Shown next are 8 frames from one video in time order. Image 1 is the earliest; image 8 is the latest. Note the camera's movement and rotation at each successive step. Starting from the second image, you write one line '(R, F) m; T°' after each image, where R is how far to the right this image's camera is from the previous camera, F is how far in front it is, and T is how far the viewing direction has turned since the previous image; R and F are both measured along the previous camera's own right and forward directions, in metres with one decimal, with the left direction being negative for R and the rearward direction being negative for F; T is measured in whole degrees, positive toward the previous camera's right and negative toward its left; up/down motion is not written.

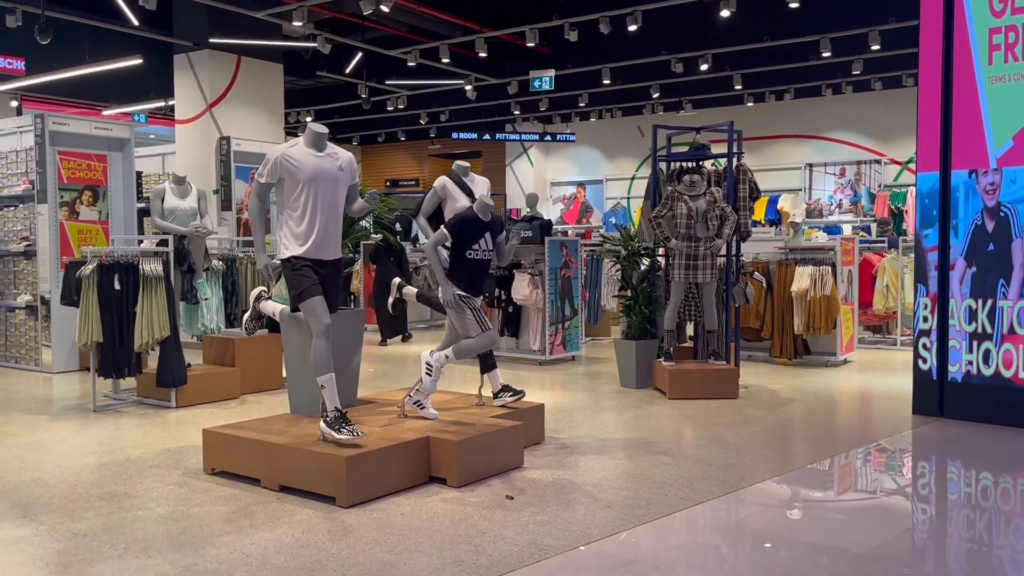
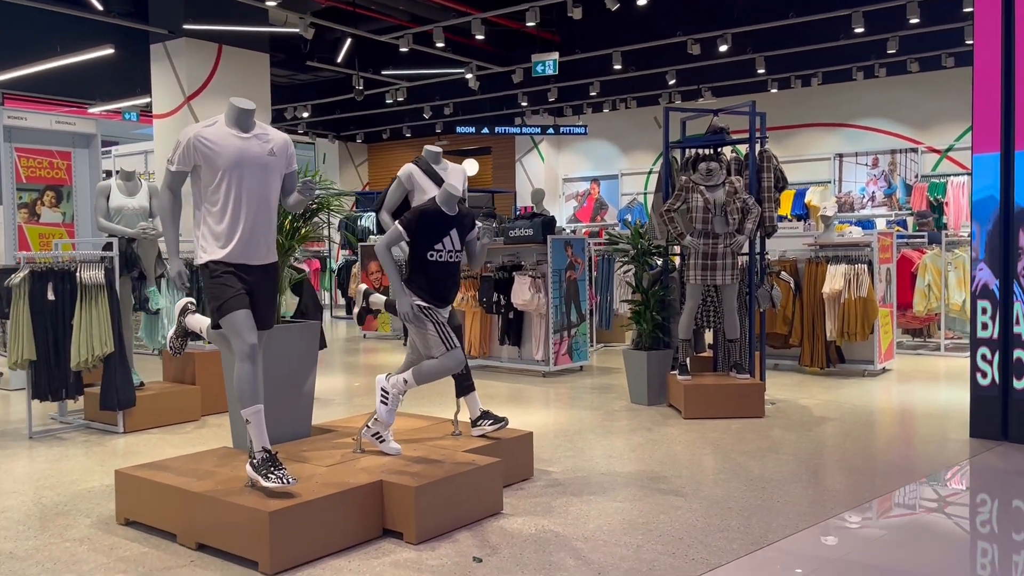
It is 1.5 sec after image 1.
(+0.2, +0.7) m; -2°
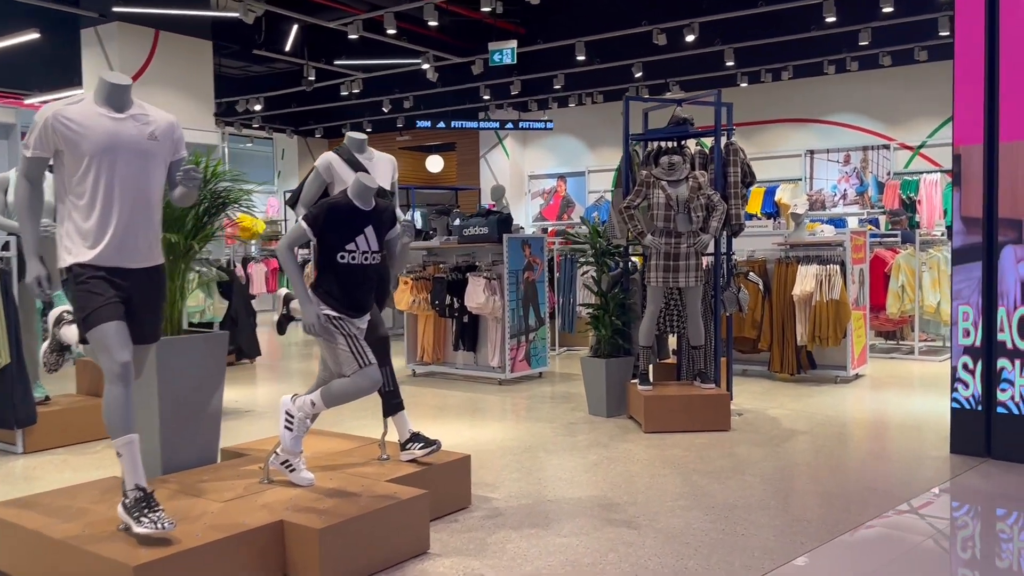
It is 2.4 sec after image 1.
(+0.2, +0.4) m; +2°
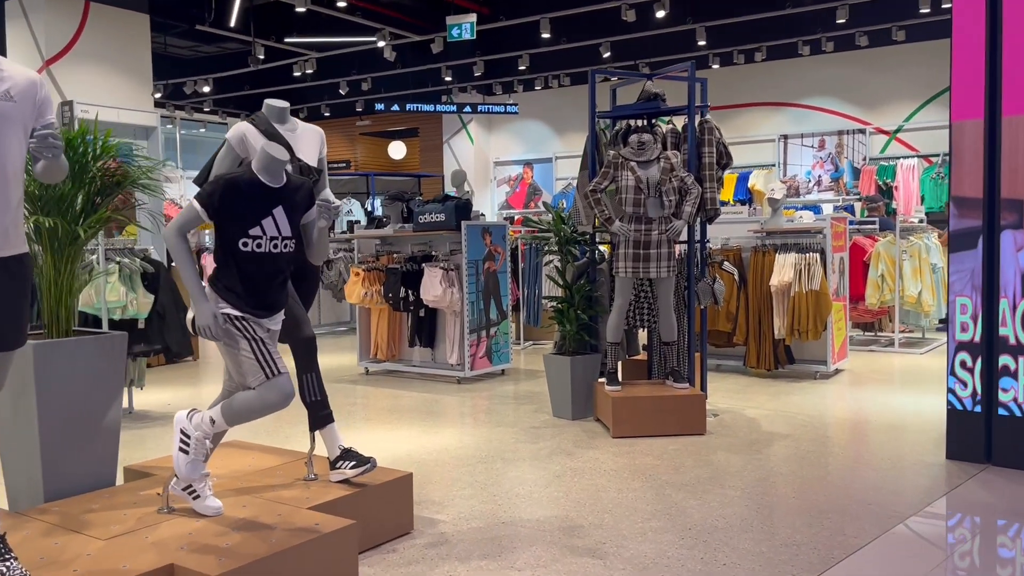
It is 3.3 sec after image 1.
(+0.1, +0.5) m; +2°
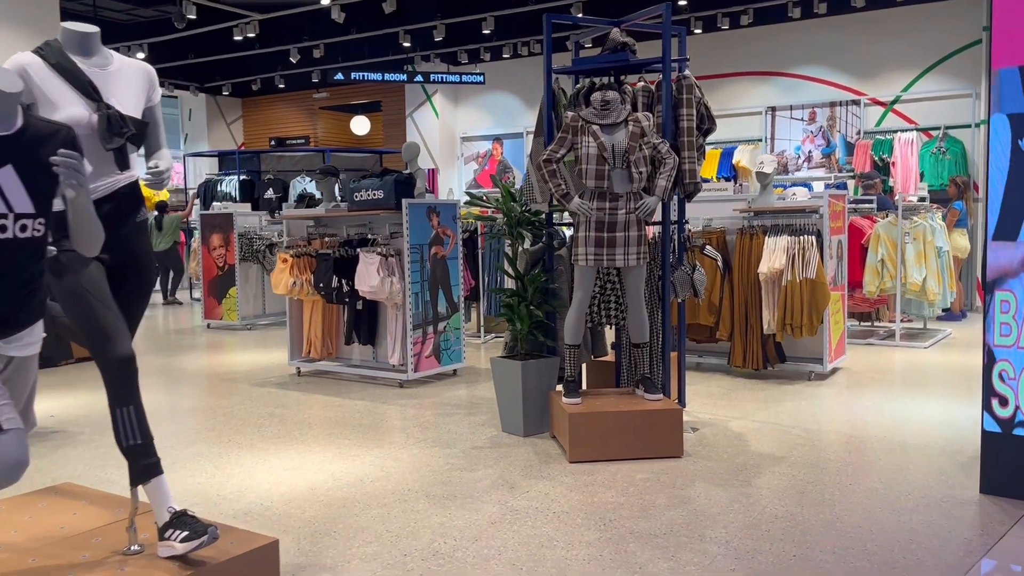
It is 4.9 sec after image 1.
(+0.2, +0.9) m; +1°
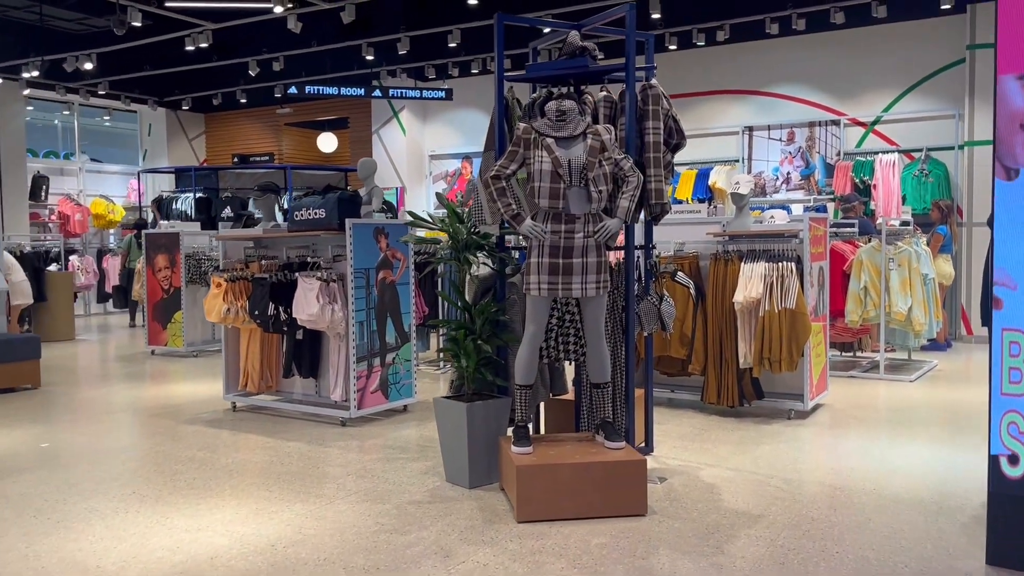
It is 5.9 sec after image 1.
(+0.2, +0.5) m; +1°
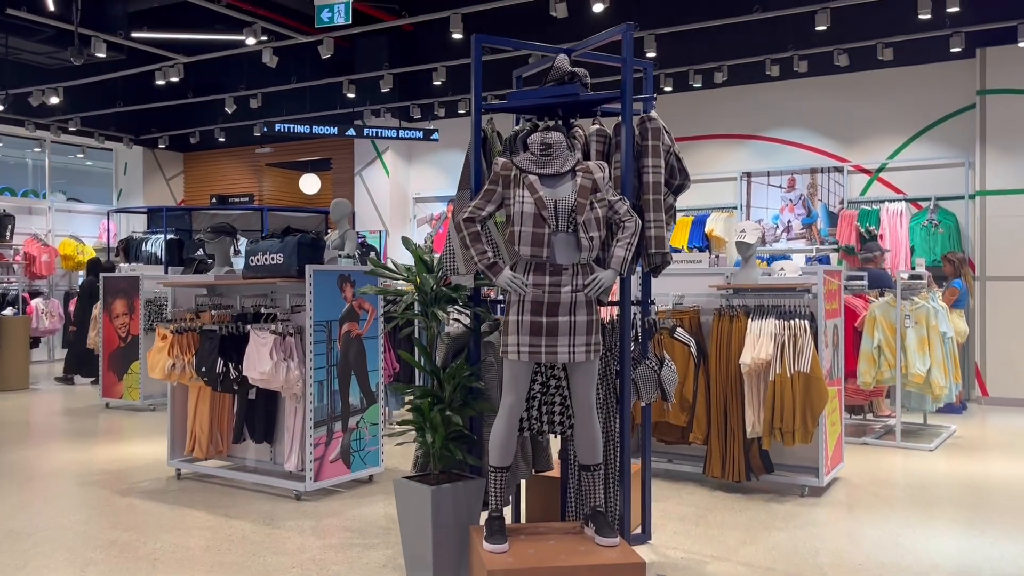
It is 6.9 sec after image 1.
(+0.1, +0.5) m; +1°
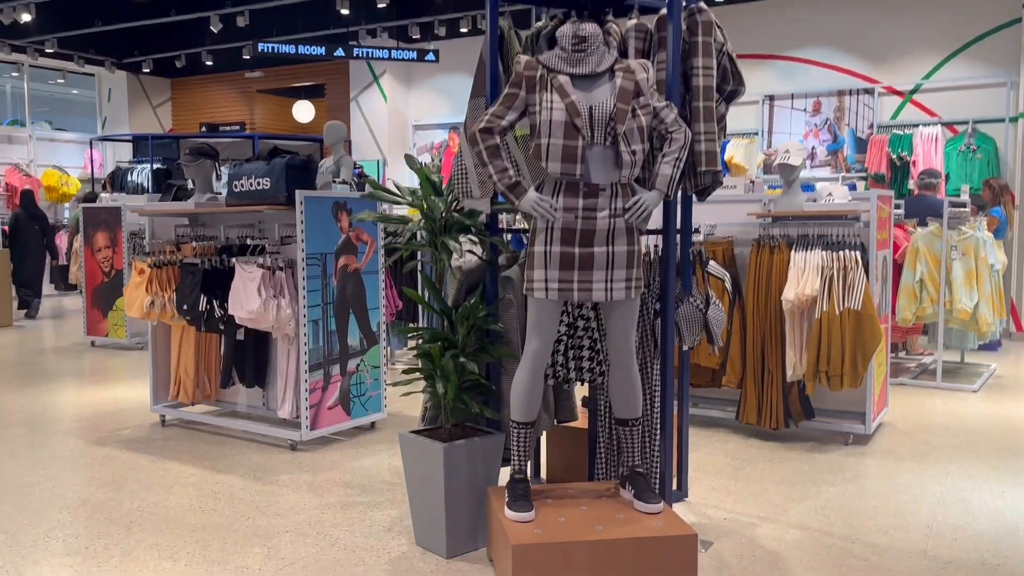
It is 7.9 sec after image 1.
(-0.1, +0.5) m; 0°
